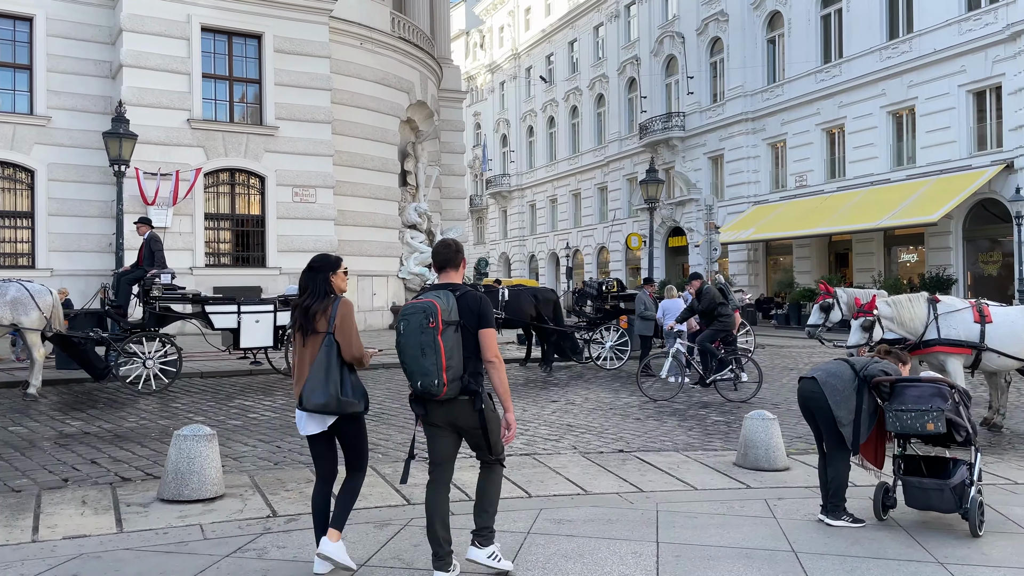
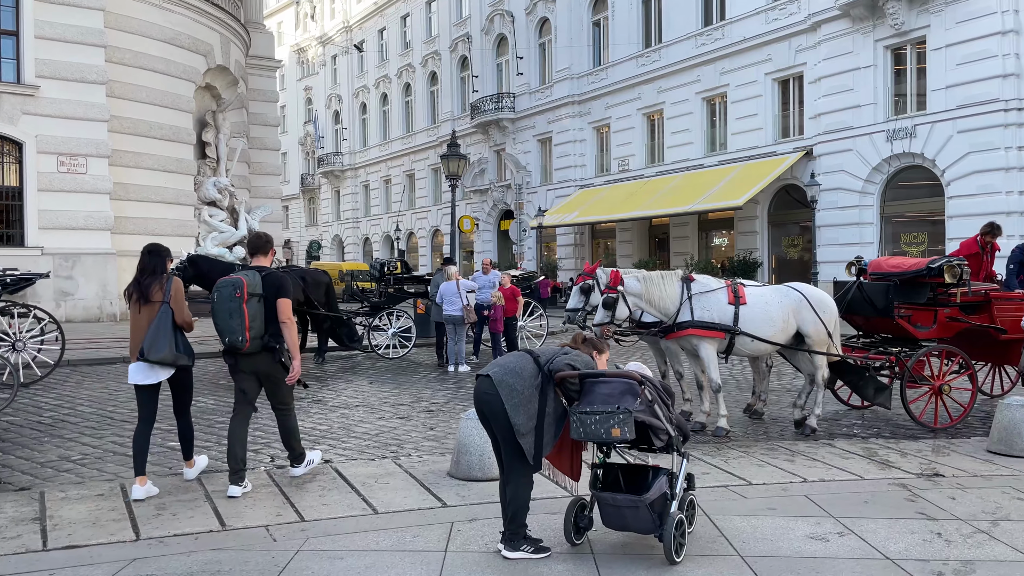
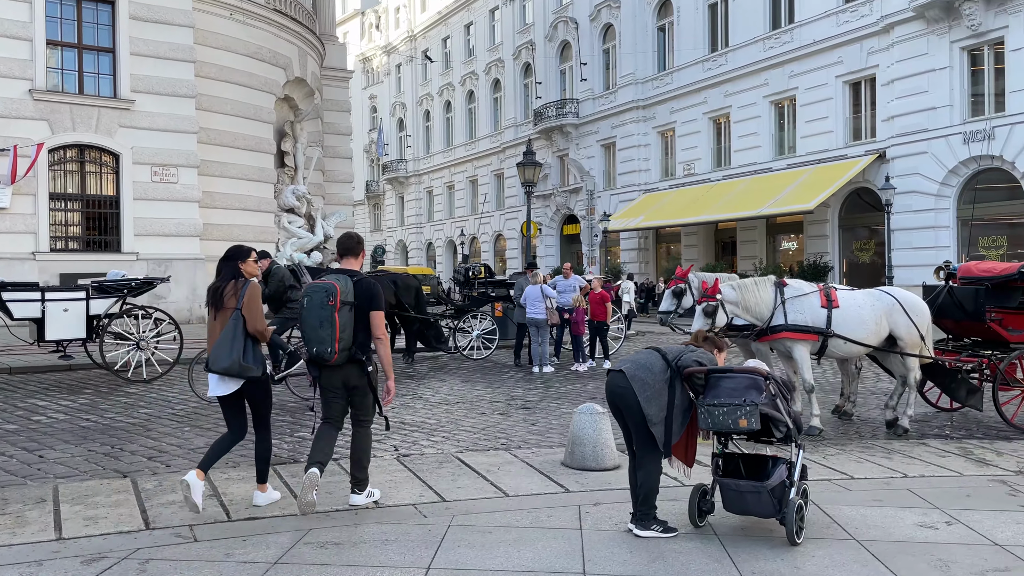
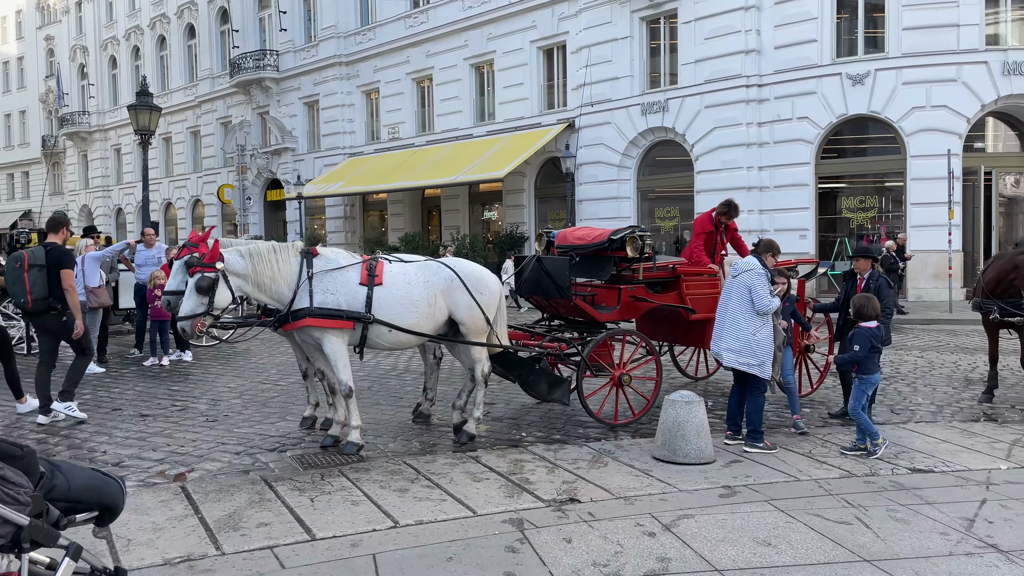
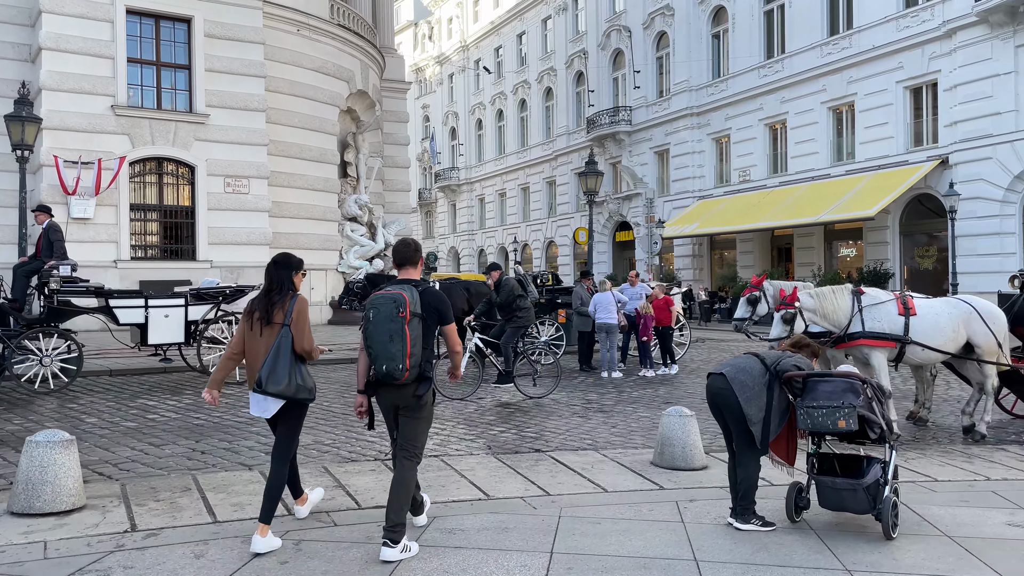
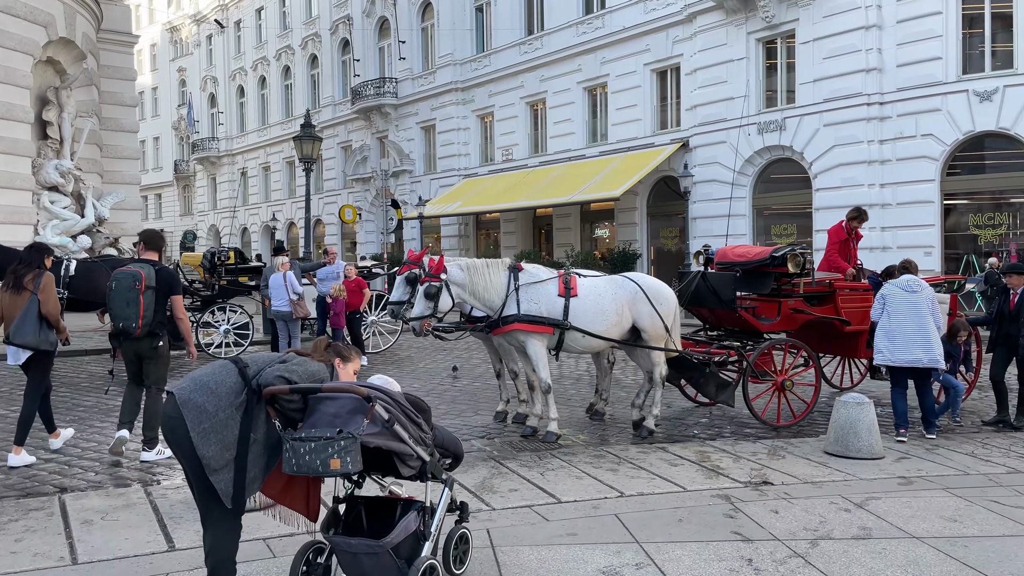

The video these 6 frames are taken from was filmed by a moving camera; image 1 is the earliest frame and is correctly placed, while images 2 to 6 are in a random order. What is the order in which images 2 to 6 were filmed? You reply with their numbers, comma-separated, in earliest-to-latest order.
5, 3, 2, 6, 4
